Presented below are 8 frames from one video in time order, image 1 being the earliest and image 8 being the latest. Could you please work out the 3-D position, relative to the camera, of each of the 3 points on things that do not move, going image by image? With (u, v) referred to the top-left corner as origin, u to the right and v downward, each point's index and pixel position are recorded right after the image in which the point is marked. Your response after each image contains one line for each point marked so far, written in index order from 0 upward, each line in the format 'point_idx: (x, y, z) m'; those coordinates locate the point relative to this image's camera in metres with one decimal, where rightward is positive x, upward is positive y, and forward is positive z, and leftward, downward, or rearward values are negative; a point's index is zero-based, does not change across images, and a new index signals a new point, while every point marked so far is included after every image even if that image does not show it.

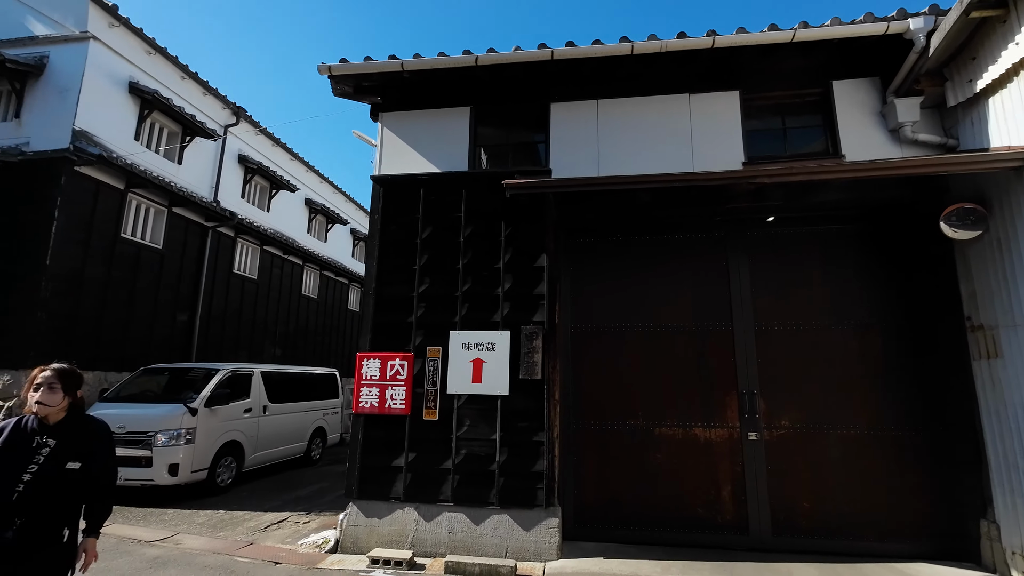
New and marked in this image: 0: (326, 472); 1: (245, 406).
0: (-3.8, -3.8, +10.2) m
1: (-4.8, -2.1, +8.9) m
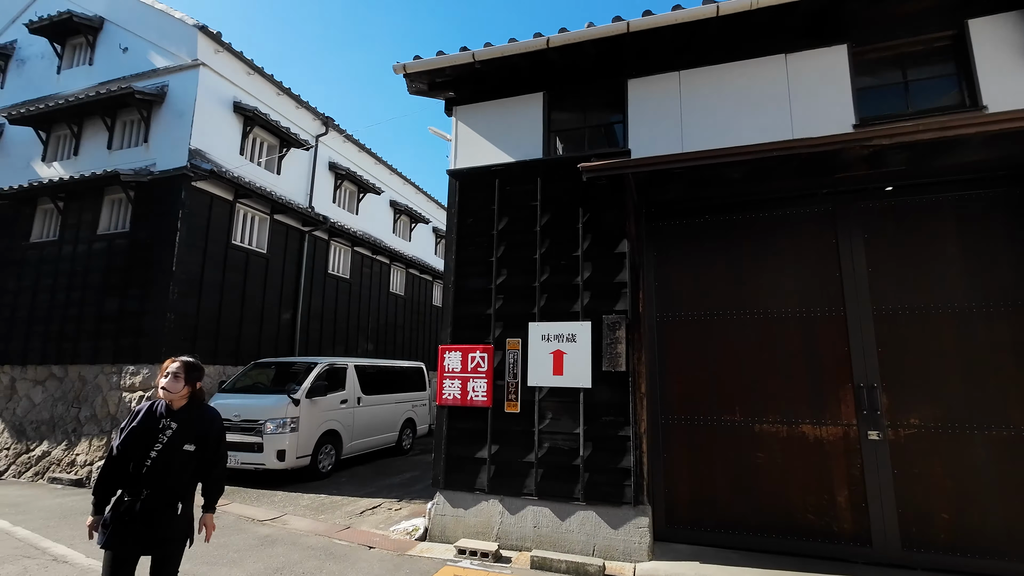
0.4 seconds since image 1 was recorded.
0: (-2.0, -3.7, +10.5) m
1: (-3.3, -2.1, +9.4) m
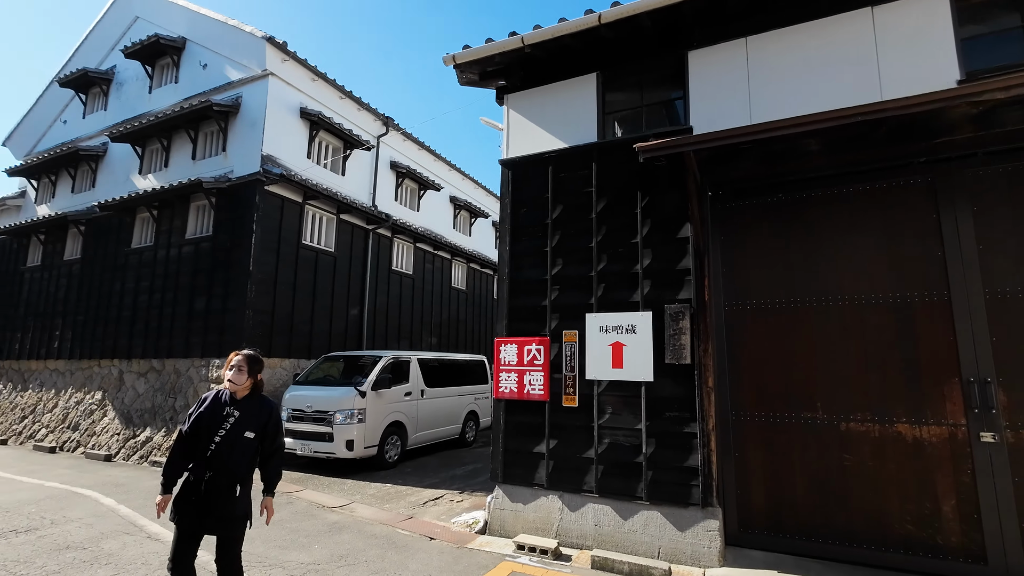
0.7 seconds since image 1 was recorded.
0: (-0.7, -3.6, +10.6) m
1: (-2.1, -2.0, +9.7) m
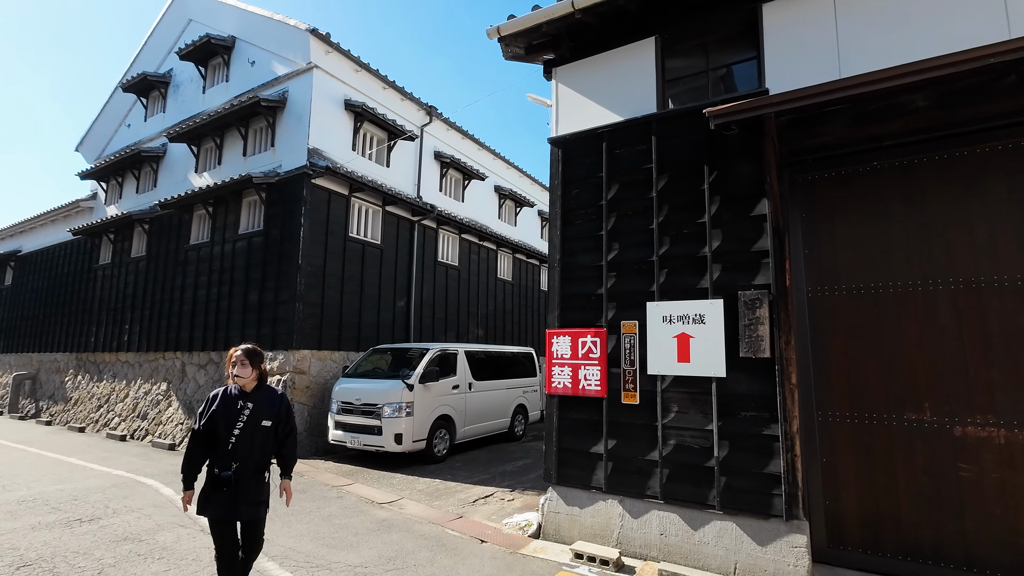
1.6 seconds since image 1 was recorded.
0: (+0.4, -3.4, +10.3) m
1: (-1.1, -1.8, +9.5) m
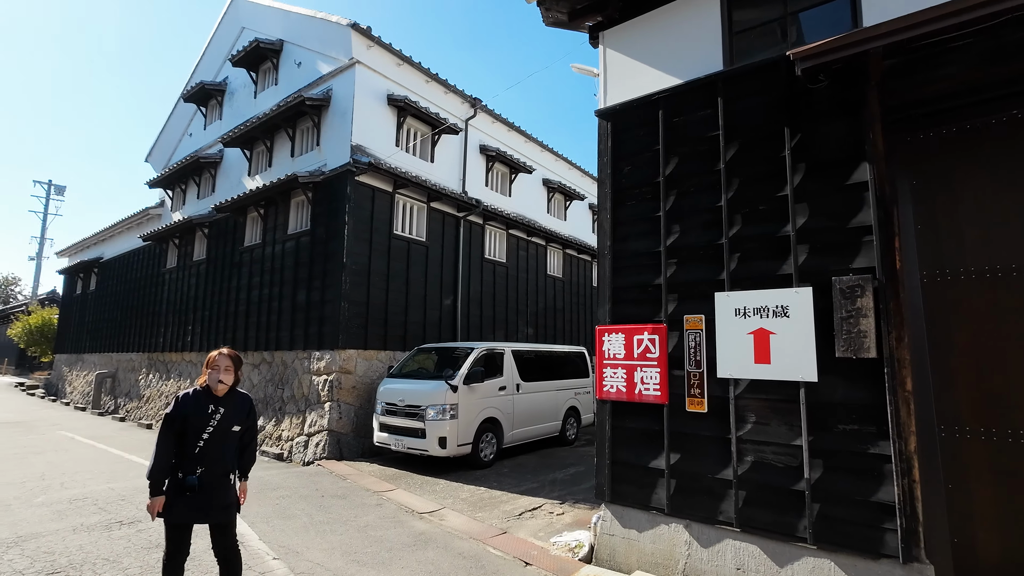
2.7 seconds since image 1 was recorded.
0: (+1.4, -3.3, +9.7) m
1: (-0.2, -1.8, +9.0) m
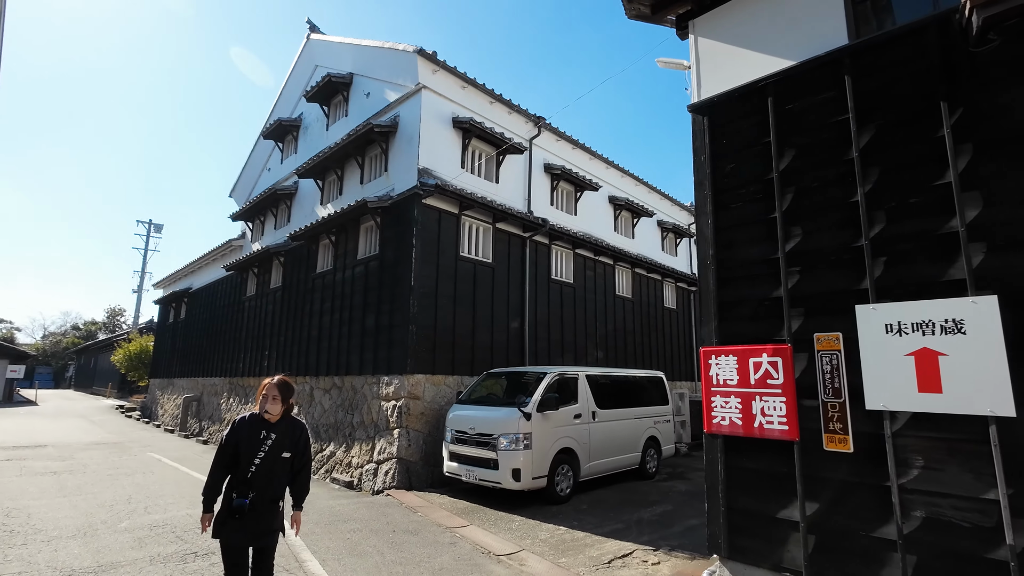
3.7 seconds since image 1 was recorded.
0: (+2.8, -3.6, +8.8) m
1: (+1.1, -2.1, +8.4) m
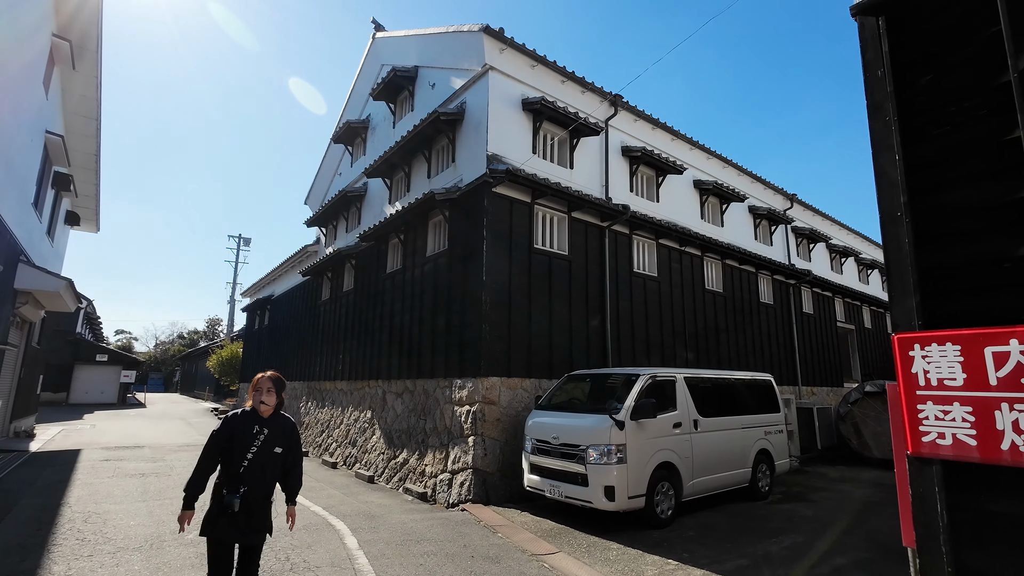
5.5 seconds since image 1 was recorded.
0: (+4.2, -3.4, +7.4) m
1: (+2.4, -1.9, +7.2) m
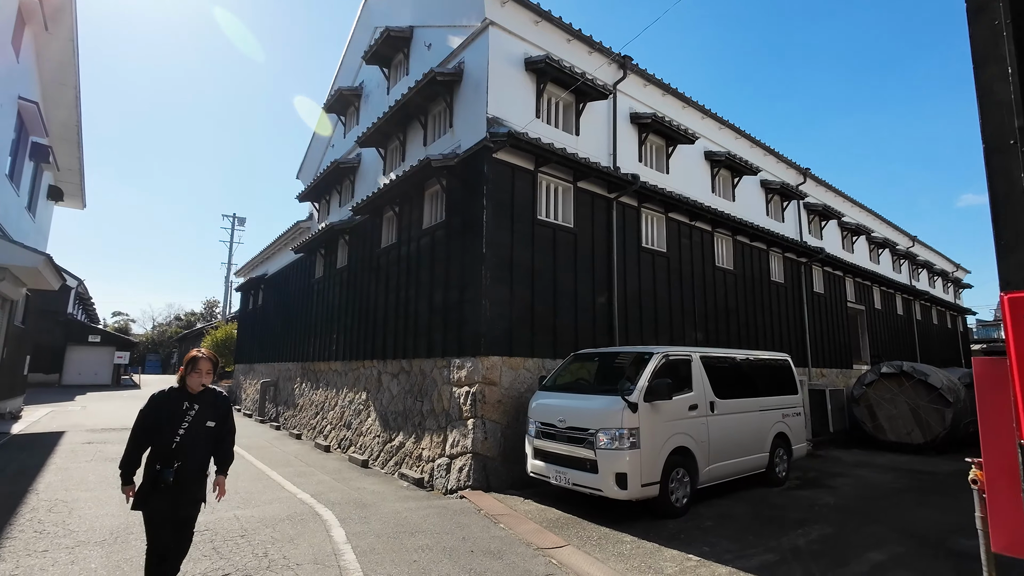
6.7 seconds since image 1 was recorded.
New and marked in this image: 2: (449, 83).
0: (+4.2, -3.0, +6.9) m
1: (+2.4, -1.5, +6.7) m
2: (-1.3, +4.0, +9.6) m
